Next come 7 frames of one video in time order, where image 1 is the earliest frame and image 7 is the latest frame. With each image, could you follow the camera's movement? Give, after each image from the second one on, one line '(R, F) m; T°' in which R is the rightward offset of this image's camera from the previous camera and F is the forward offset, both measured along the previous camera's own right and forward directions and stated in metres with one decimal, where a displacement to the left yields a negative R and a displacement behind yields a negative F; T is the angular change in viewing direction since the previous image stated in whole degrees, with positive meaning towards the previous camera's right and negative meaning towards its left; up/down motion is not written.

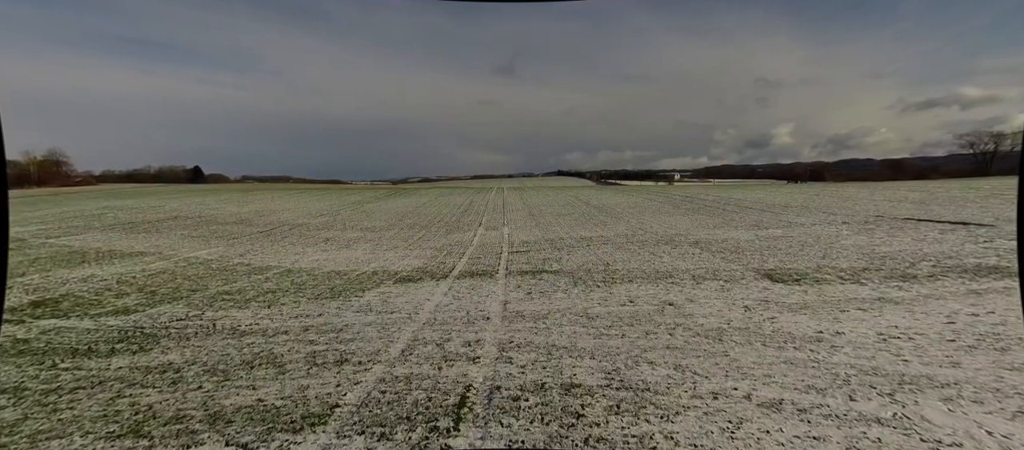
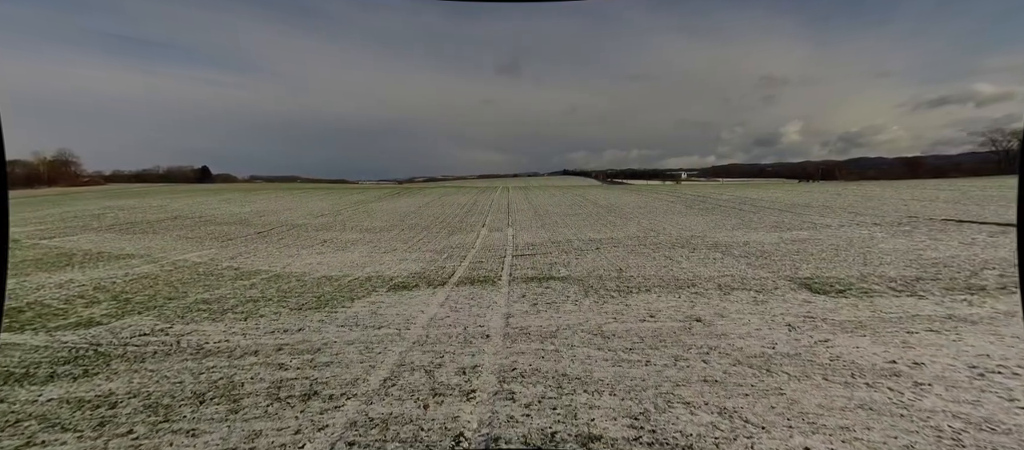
(0.0, +0.5) m; -1°
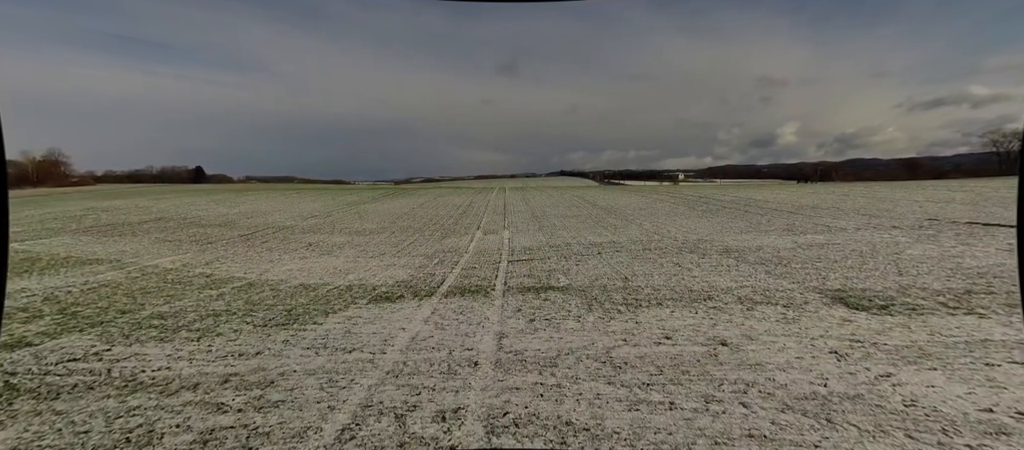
(0.0, +0.5) m; 0°
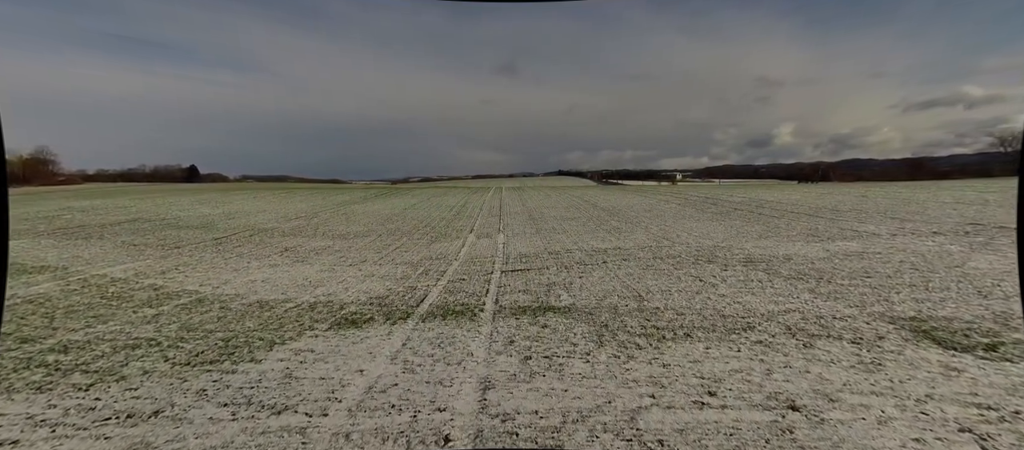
(+0.1, +0.9) m; 0°
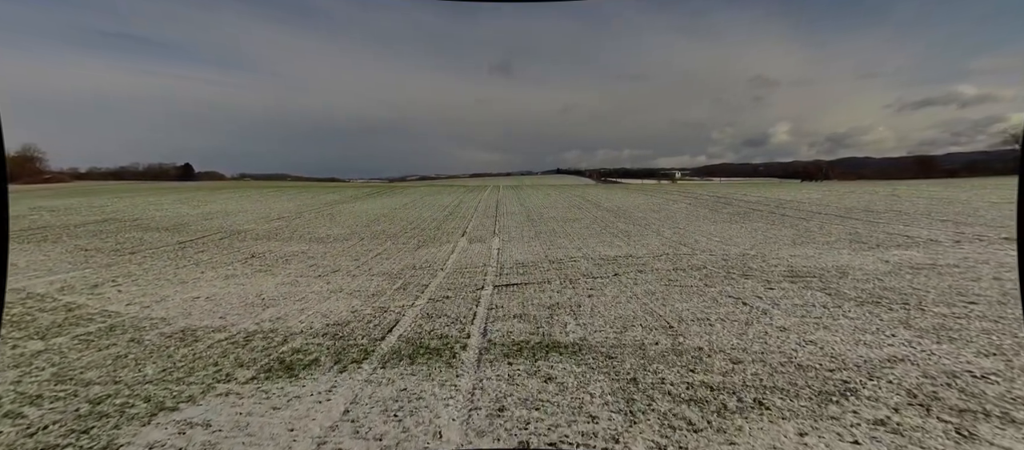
(+0.1, +1.1) m; 0°
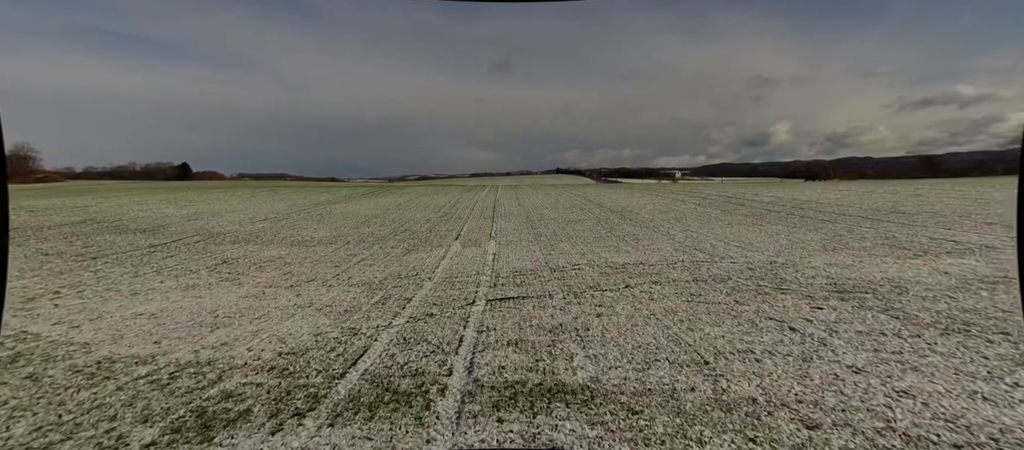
(0.0, +0.8) m; 0°
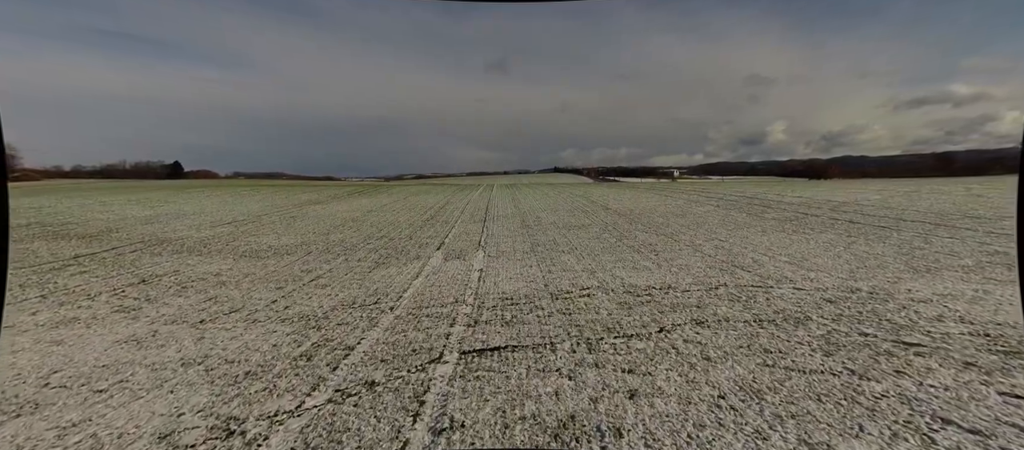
(+0.1, +1.5) m; 0°
